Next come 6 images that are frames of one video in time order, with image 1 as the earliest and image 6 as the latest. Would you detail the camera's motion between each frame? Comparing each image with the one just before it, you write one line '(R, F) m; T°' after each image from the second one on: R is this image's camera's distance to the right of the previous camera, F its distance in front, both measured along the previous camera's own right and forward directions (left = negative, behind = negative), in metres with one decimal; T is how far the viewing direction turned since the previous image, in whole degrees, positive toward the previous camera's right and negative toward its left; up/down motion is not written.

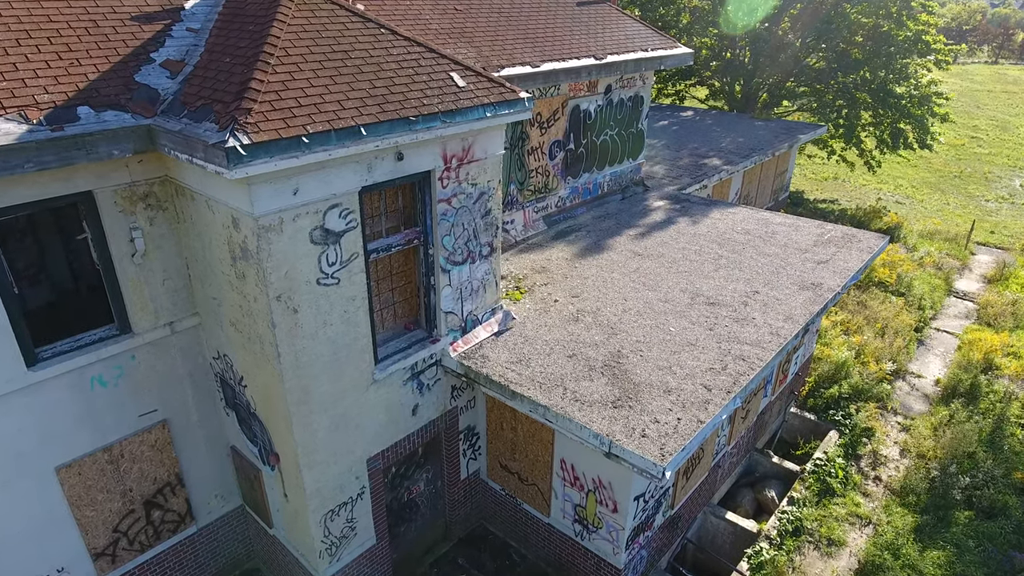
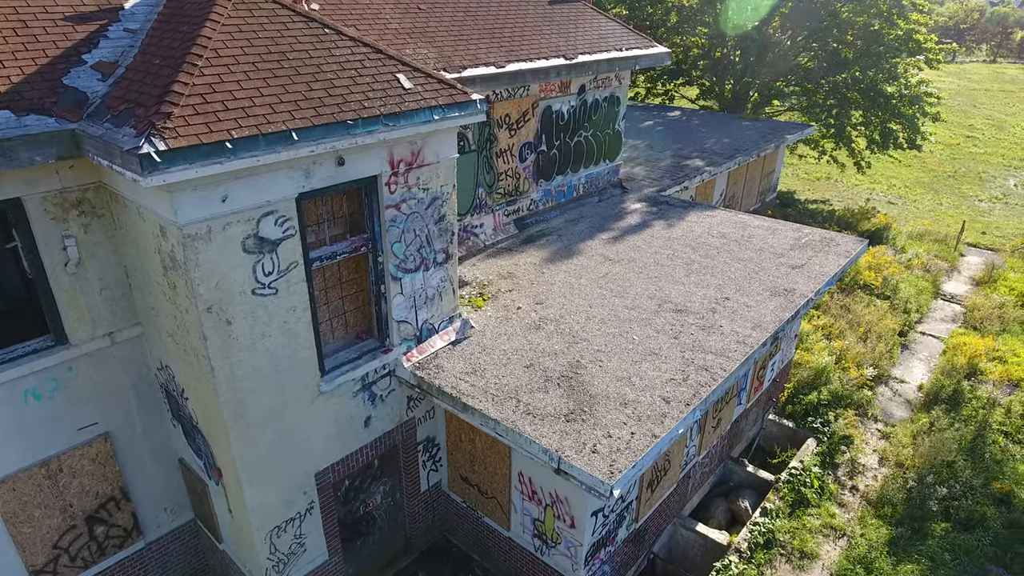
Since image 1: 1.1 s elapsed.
(+0.5, +0.2) m; 0°
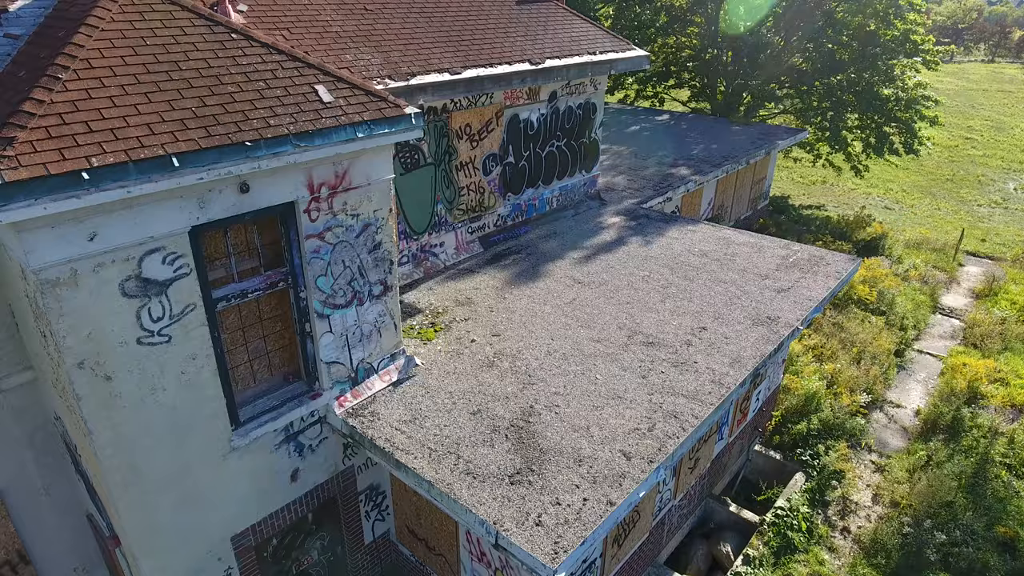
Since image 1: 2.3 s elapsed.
(+0.6, +0.8) m; 0°
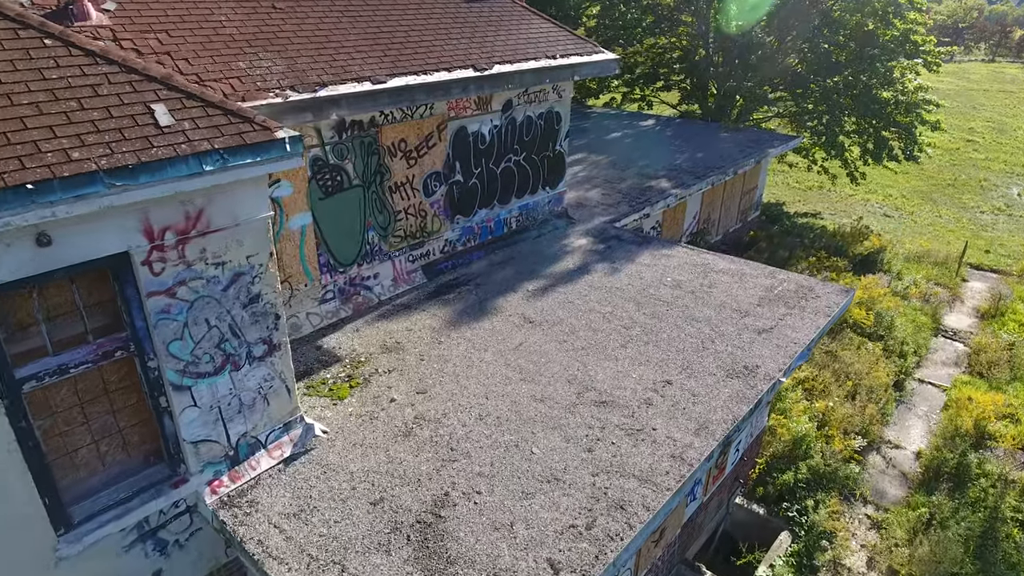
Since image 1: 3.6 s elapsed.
(+0.8, +1.2) m; 0°
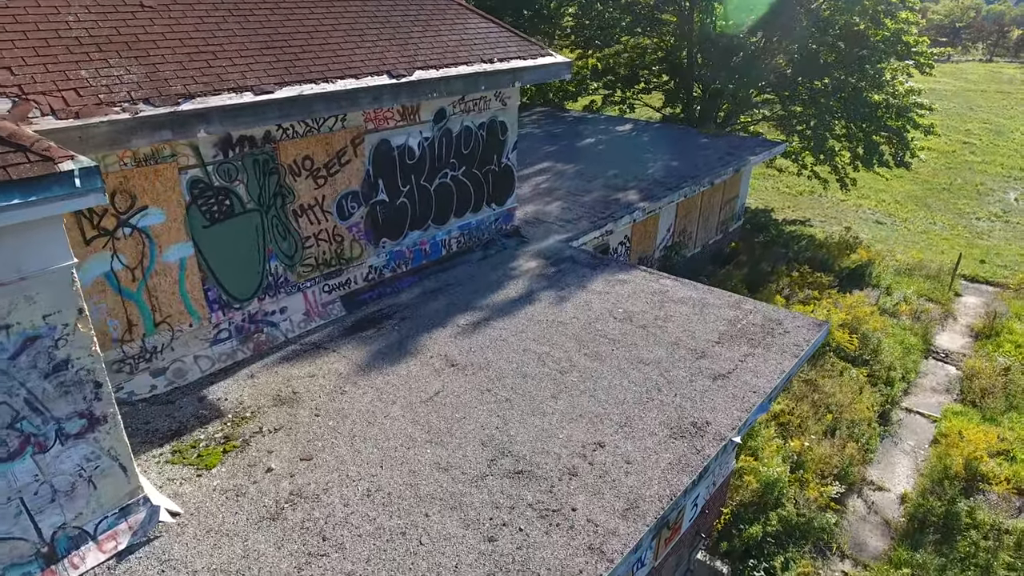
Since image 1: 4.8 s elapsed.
(+0.9, +1.0) m; 0°
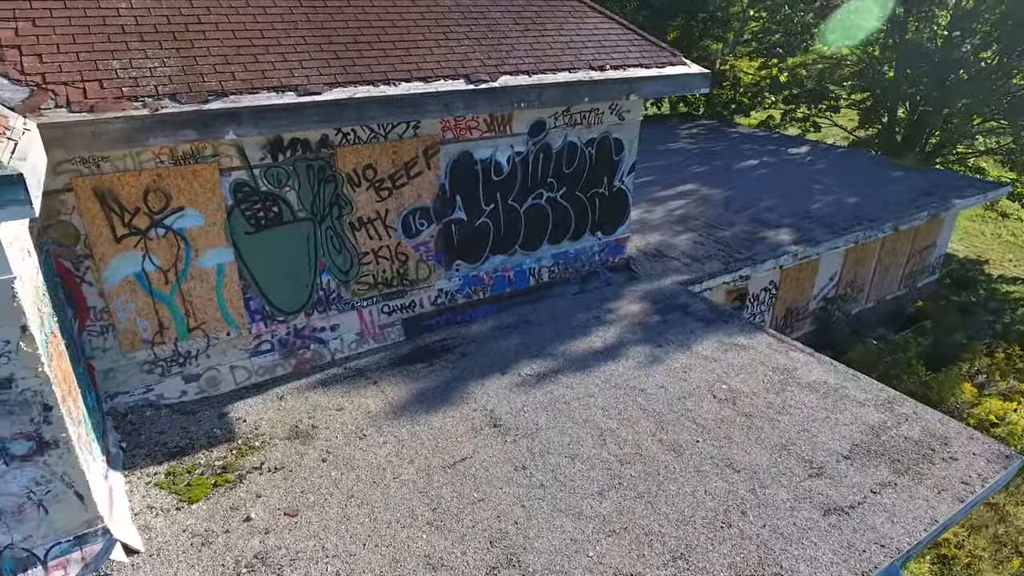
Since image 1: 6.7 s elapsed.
(+0.8, +1.3) m; -15°
